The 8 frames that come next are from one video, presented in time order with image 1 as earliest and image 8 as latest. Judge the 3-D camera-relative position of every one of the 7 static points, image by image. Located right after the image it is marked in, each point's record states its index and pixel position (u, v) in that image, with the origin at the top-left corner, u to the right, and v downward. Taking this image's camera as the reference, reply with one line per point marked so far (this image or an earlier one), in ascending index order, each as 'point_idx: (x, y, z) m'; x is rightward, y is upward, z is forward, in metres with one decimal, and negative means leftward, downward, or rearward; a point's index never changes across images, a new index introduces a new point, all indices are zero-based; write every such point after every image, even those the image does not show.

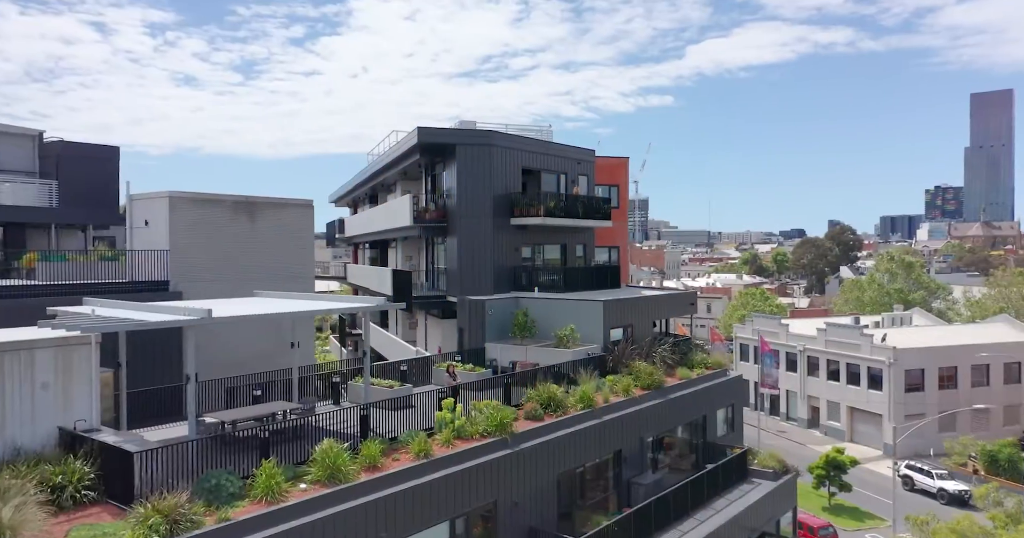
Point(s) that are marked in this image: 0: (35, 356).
0: (-6.1, -1.1, +8.4) m
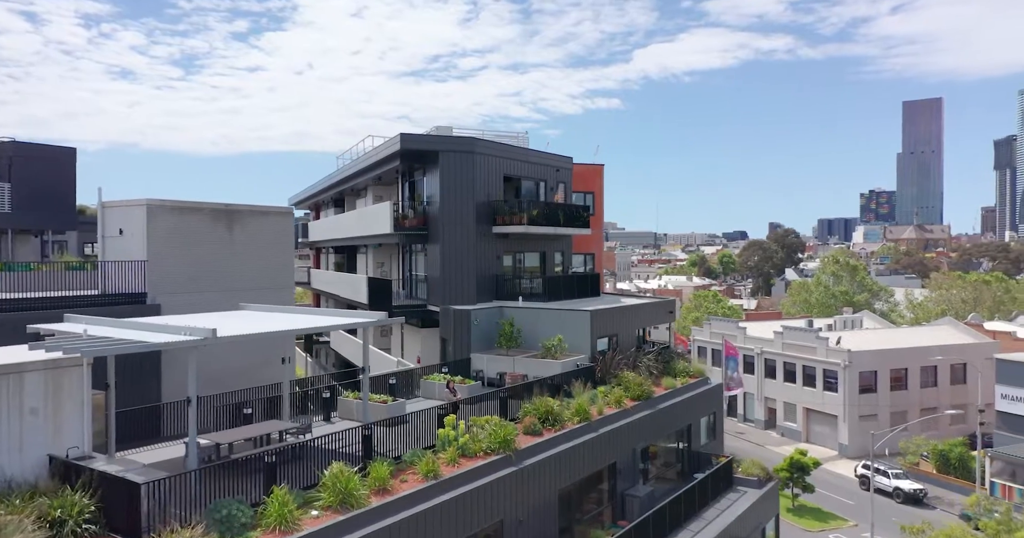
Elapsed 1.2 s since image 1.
0: (-5.9, -1.3, +7.8) m
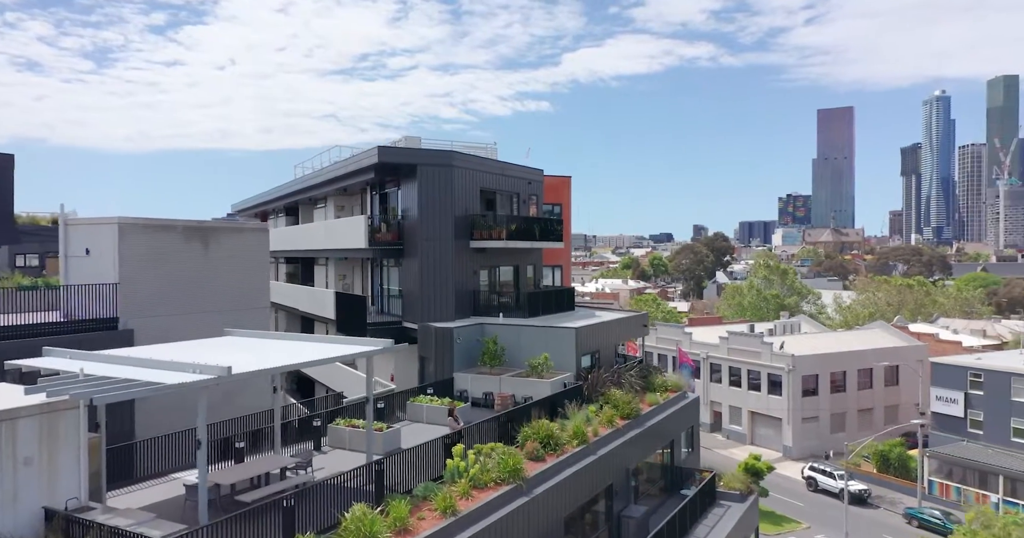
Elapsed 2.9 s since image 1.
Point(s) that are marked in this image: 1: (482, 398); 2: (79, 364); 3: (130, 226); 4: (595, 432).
0: (-5.4, -1.7, +7.1) m
1: (-0.9, -3.6, +18.3) m
2: (-5.4, -1.2, +8.1) m
3: (-8.3, +0.9, +14.2) m
4: (+1.9, -3.8, +15.0) m
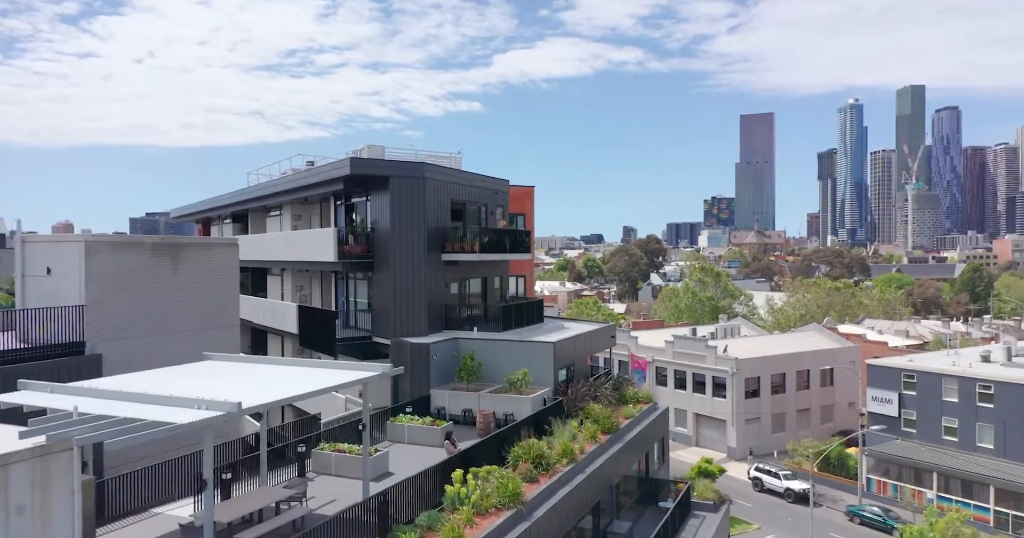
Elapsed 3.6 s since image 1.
0: (-5.1, -2.1, +6.6) m
1: (-1.4, -4.0, +18.1) m
2: (-5.2, -1.6, +7.6) m
3: (-8.6, +0.5, +13.5) m
4: (+1.6, -4.1, +15.0) m
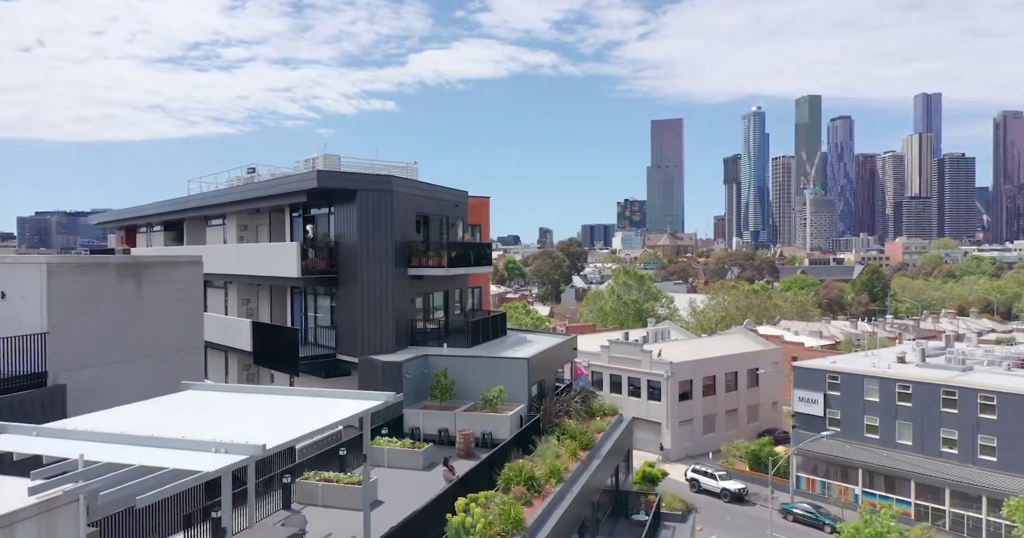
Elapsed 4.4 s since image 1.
0: (-4.6, -2.4, +6.0) m
1: (-2.1, -4.5, +17.8) m
2: (-4.7, -1.9, +7.0) m
3: (-8.7, +0.1, +12.5) m
4: (+1.3, -4.6, +15.1) m
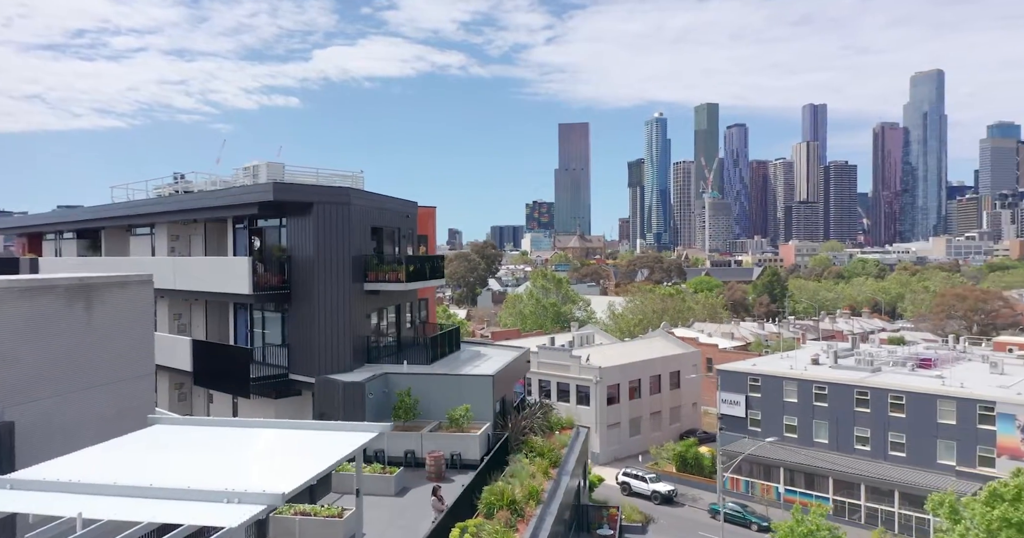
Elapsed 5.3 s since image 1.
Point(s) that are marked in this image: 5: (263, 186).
0: (-4.1, -2.8, +5.4) m
1: (-2.9, -5.0, +17.4) m
2: (-4.4, -2.3, +6.4) m
3: (-9.0, -0.4, +11.5) m
4: (+0.7, -5.0, +15.0) m
5: (-7.7, +2.5, +20.0) m
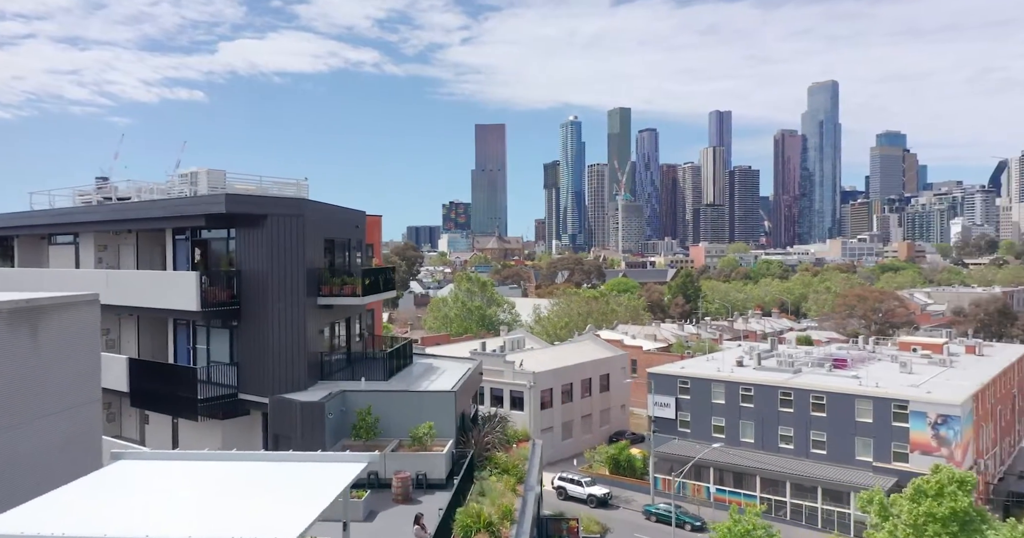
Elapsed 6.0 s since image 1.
0: (-3.7, -3.2, +5.0) m
1: (-3.8, -5.5, +17.0) m
2: (-4.1, -2.7, +6.0) m
3: (-9.2, -0.8, +10.5) m
4: (0.0, -5.5, +15.1) m
5: (-8.8, +2.1, +19.1) m
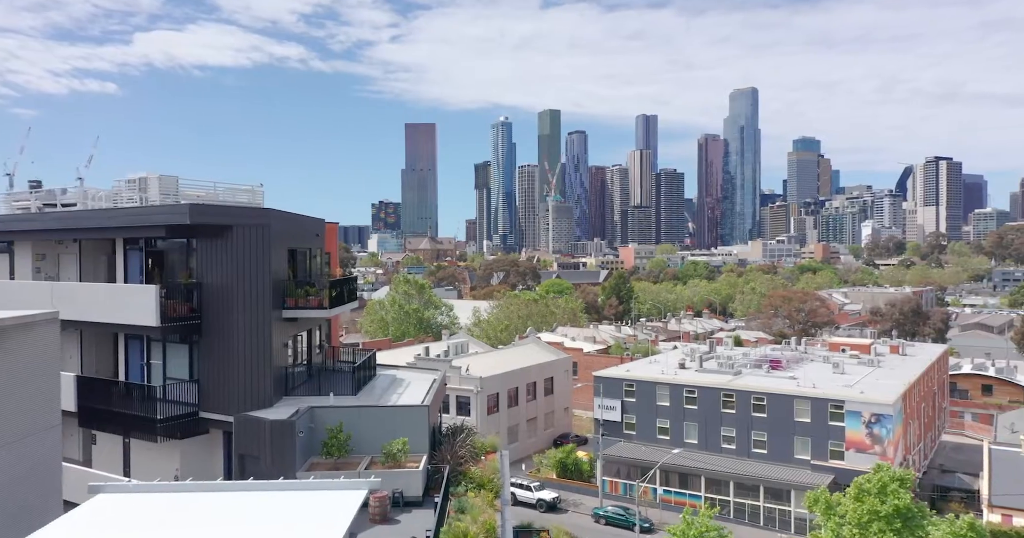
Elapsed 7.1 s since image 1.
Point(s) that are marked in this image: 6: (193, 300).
0: (-3.3, -3.5, +4.8) m
1: (-4.4, -5.8, +16.7) m
2: (-3.7, -3.0, +5.7) m
3: (-9.2, -1.1, +9.8) m
4: (-0.4, -5.9, +15.1) m
5: (-9.6, +1.7, +18.4) m
6: (-9.7, -1.0, +19.8) m
